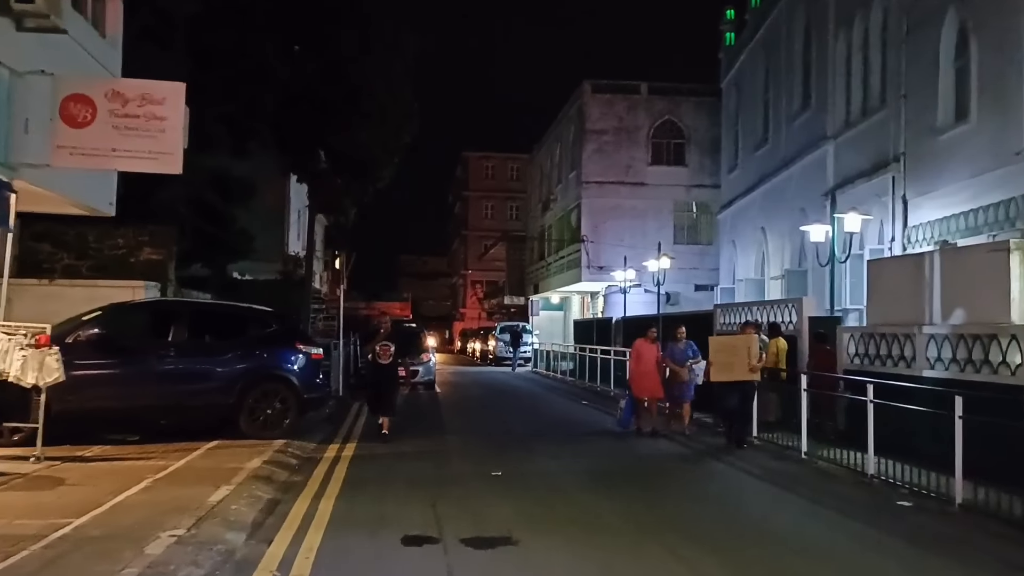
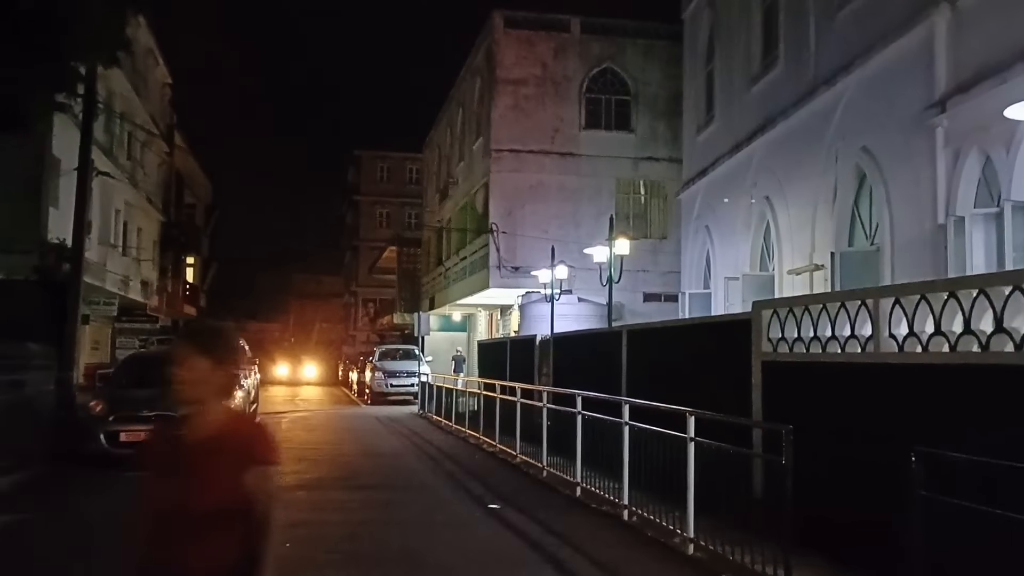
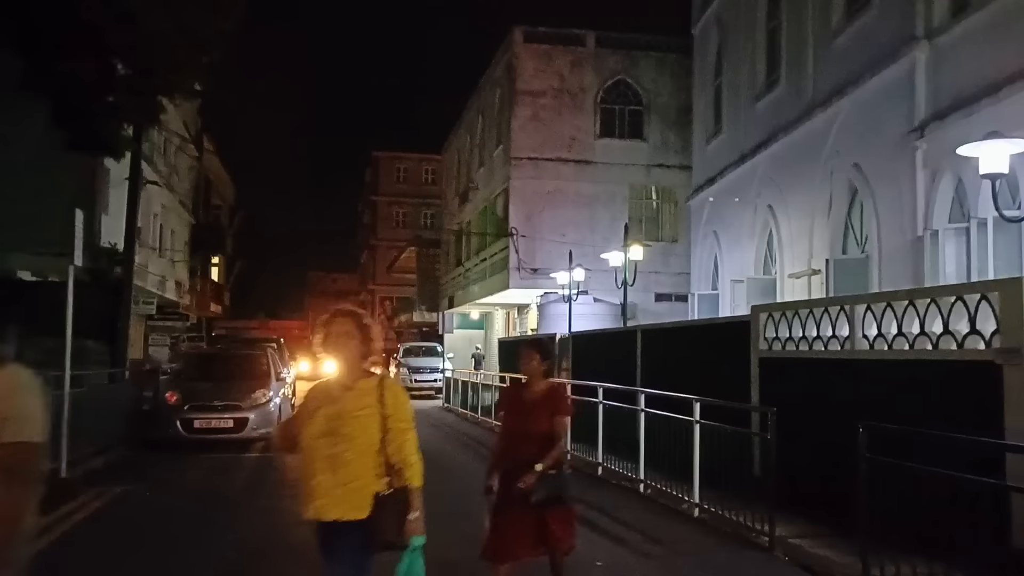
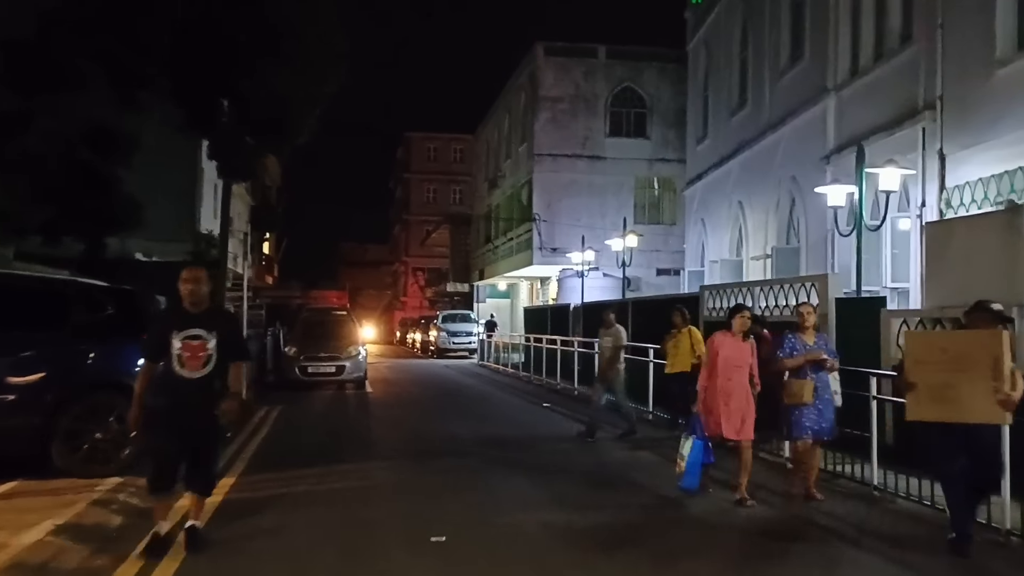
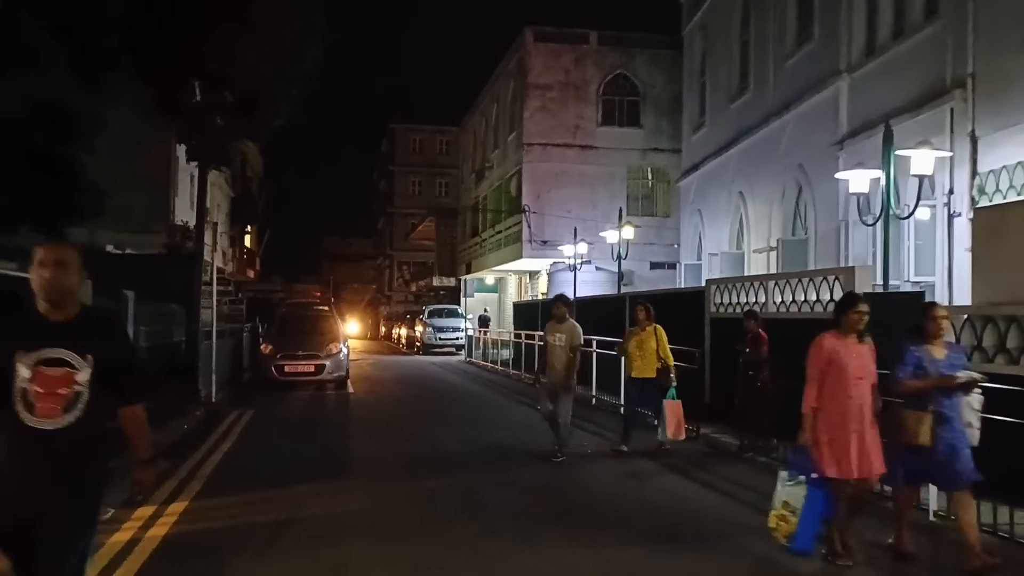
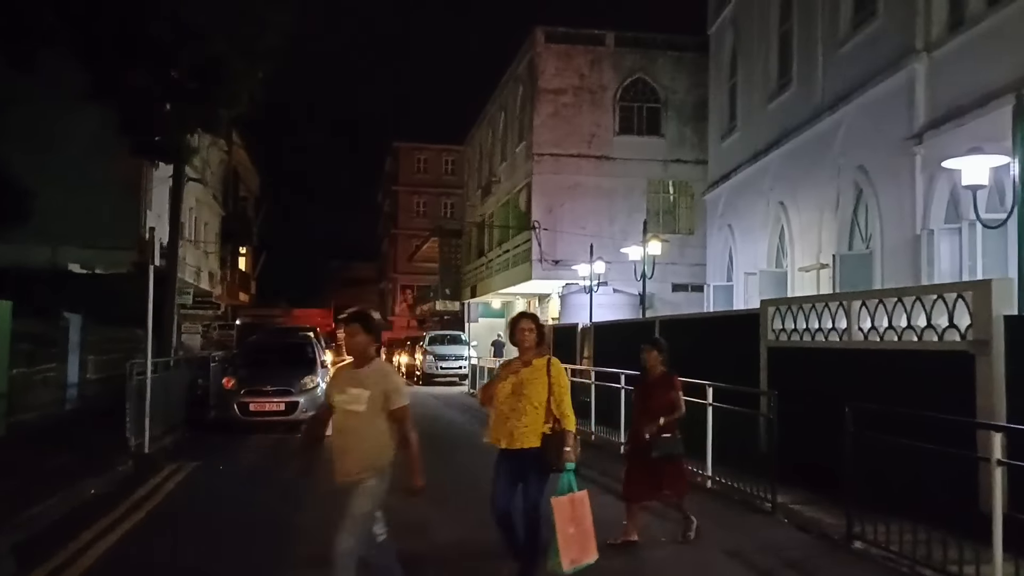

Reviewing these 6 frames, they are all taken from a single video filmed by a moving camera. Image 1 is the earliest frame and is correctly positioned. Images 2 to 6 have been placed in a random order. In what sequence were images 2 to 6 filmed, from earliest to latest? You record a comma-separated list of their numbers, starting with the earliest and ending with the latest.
4, 5, 6, 3, 2
